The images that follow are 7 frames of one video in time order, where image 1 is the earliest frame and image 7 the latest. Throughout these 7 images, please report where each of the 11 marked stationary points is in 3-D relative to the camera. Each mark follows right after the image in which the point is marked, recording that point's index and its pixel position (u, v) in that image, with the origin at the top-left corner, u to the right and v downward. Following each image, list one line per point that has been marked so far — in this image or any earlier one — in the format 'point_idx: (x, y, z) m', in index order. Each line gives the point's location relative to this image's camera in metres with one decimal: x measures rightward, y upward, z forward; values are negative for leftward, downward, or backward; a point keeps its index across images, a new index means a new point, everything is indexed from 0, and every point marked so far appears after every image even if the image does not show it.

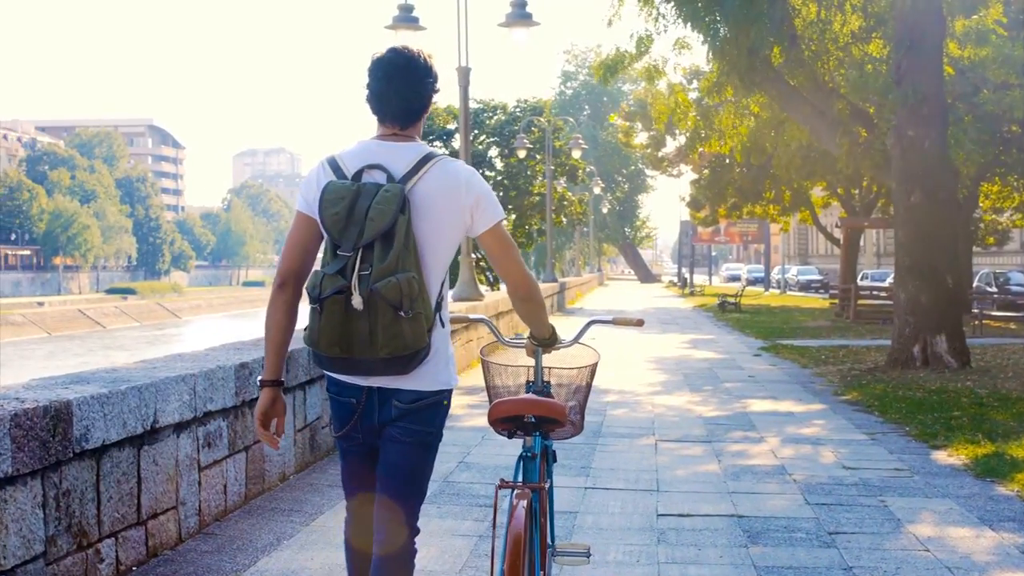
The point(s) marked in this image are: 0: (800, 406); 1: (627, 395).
0: (+2.8, -1.1, +10.0) m
1: (+1.1, -1.1, +10.4) m
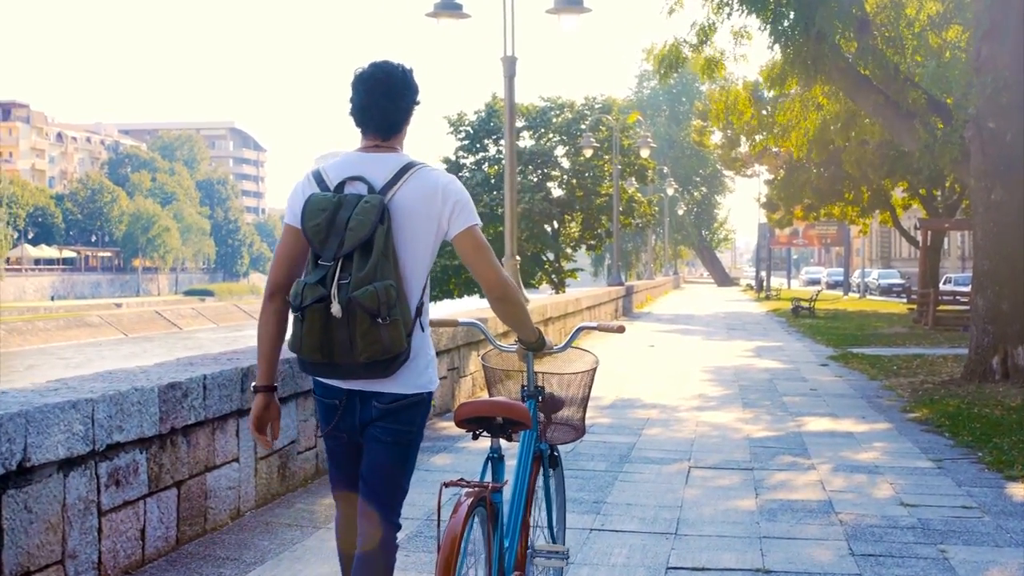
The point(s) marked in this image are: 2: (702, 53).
0: (+3.0, -1.2, +9.0) m
1: (+1.4, -1.1, +9.5) m
2: (+2.8, +3.5, +15.3) m
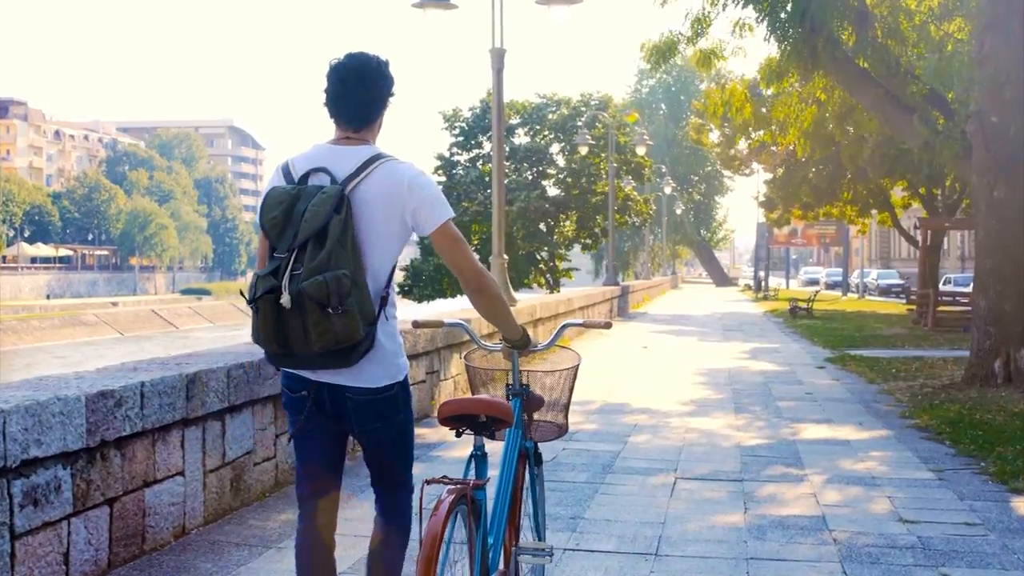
0: (+2.9, -1.2, +8.6) m
1: (+1.3, -1.1, +9.1) m
2: (+2.7, +3.5, +14.9) m
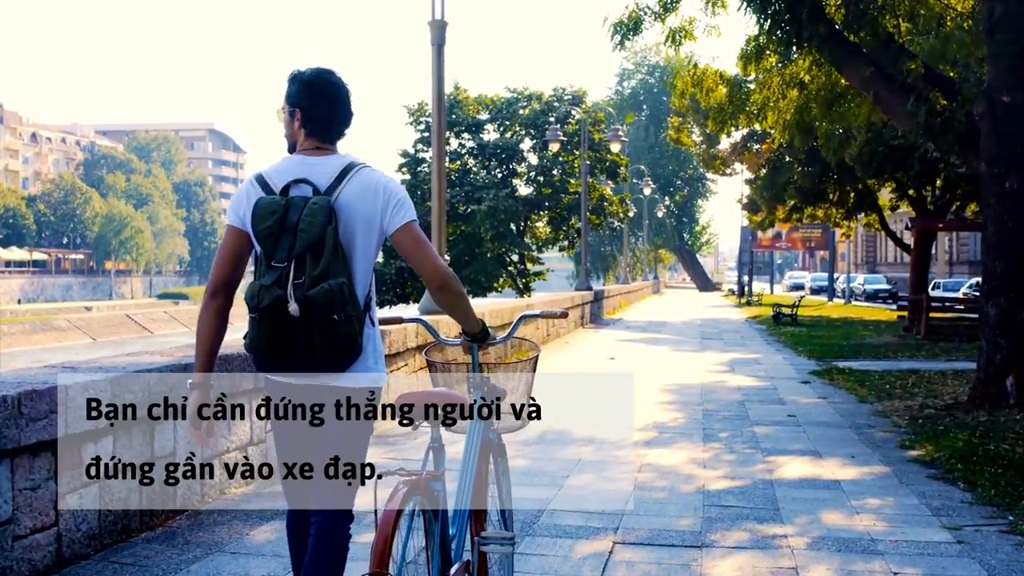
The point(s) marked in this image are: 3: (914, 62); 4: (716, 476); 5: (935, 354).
0: (+2.3, -1.2, +7.1) m
1: (+0.7, -1.2, +7.5) m
2: (+2.0, +3.4, +13.4) m
3: (+4.5, +2.5, +11.6) m
4: (+1.3, -1.2, +6.6) m
5: (+6.7, -1.0, +16.4) m
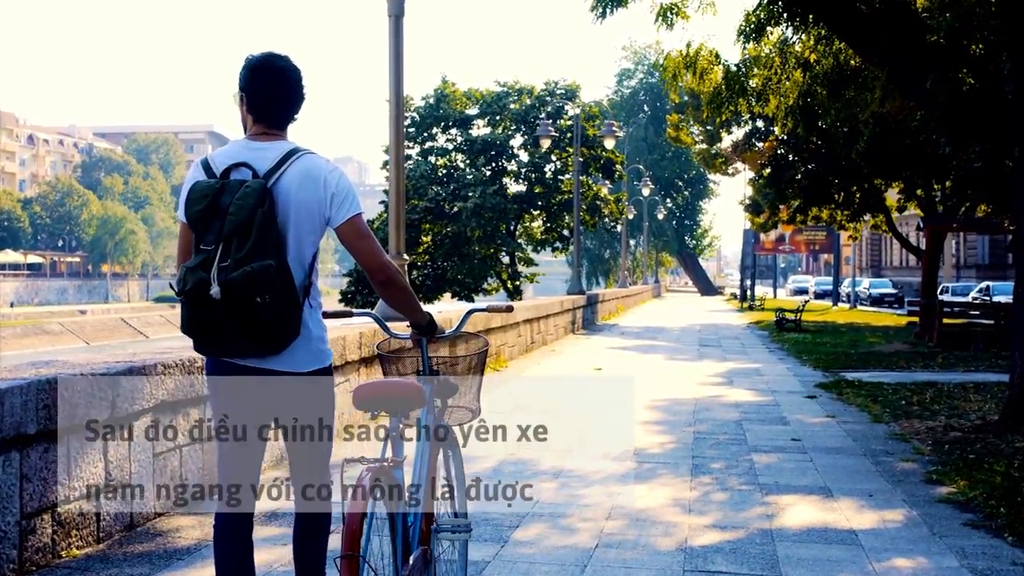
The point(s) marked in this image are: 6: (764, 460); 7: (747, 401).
0: (+2.0, -1.3, +5.8) m
1: (+0.4, -1.2, +6.2) m
2: (+1.7, +3.4, +12.1) m
3: (+4.2, +2.5, +10.3) m
4: (+1.0, -1.2, +5.3) m
5: (+6.4, -1.1, +15.1) m
6: (+1.8, -1.2, +7.3) m
7: (+2.5, -1.2, +11.0) m
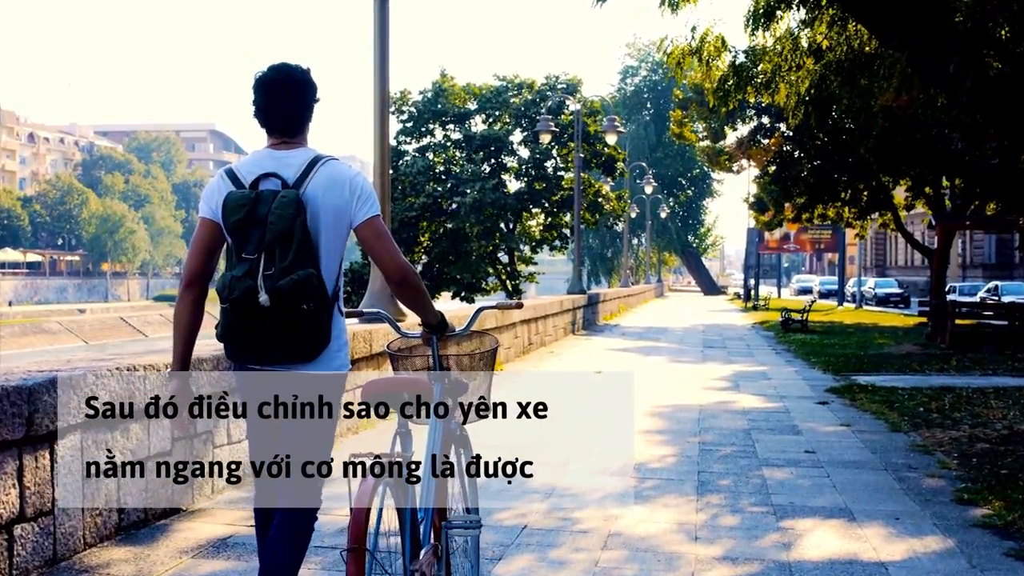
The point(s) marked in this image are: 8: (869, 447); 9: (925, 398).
0: (+1.9, -1.3, +5.1) m
1: (+0.3, -1.2, +5.6) m
2: (+1.7, +3.4, +11.5) m
3: (+4.1, +2.5, +9.7) m
4: (+0.9, -1.2, +4.7) m
5: (+6.4, -1.1, +14.5) m
6: (+1.7, -1.2, +6.7) m
7: (+2.4, -1.2, +10.4) m
8: (+2.7, -1.2, +7.8) m
9: (+4.4, -1.2, +10.9) m
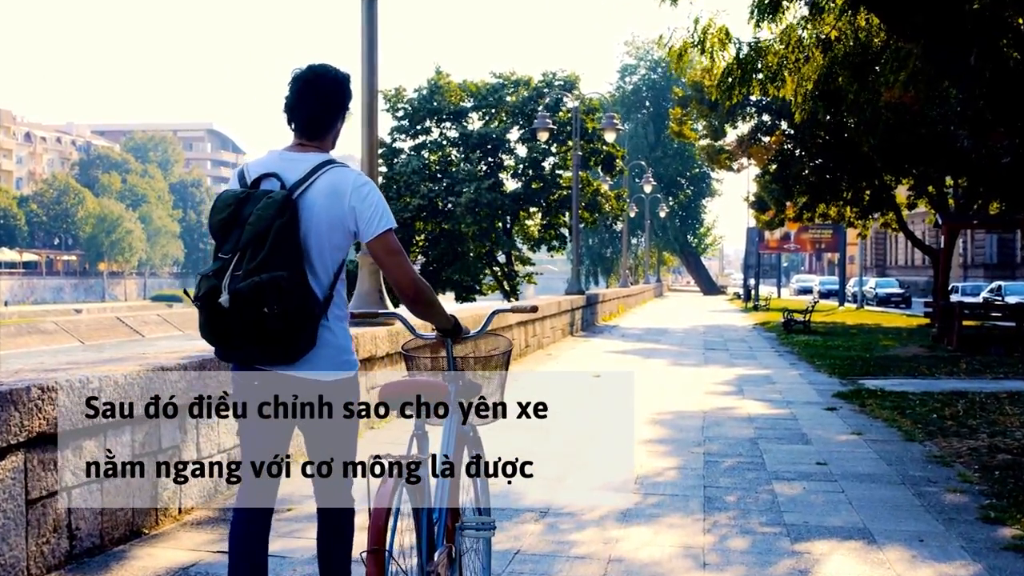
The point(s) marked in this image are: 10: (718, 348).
0: (+1.9, -1.3, +4.7) m
1: (+0.3, -1.2, +5.2) m
2: (+1.6, +3.4, +11.0) m
3: (+4.1, +2.5, +9.2) m
4: (+0.9, -1.2, +4.3) m
5: (+6.3, -1.1, +14.0) m
6: (+1.7, -1.2, +6.2) m
7: (+2.4, -1.2, +9.9) m
8: (+2.6, -1.2, +7.4) m
9: (+4.3, -1.2, +10.5) m
10: (+3.9, -1.1, +19.3) m
